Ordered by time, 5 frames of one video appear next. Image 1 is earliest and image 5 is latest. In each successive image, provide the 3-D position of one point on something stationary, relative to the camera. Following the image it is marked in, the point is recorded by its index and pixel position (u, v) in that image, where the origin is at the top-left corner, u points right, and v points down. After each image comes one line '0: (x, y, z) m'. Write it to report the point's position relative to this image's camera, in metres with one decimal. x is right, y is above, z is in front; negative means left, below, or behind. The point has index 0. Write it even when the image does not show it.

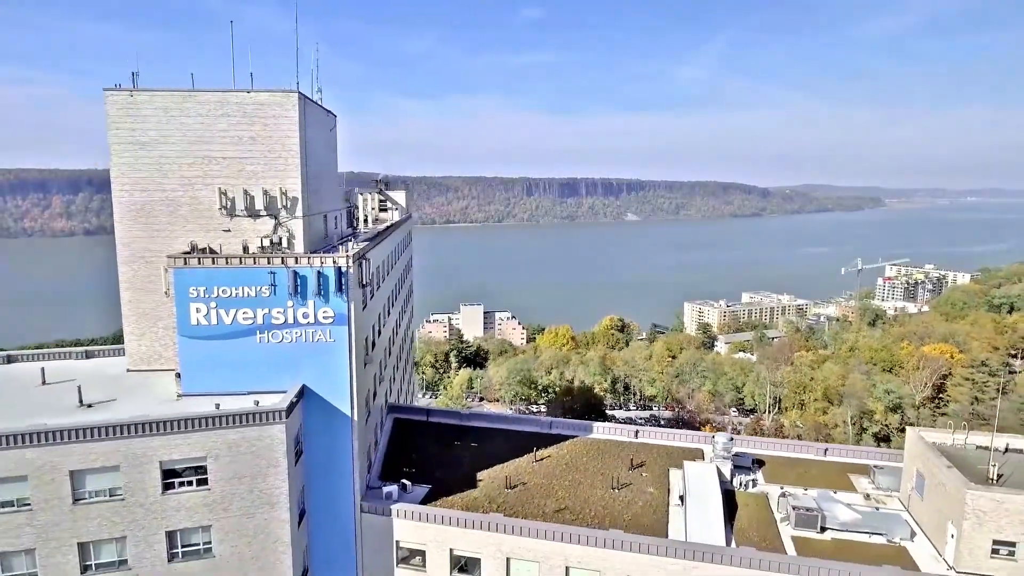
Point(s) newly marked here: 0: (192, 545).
0: (-8.2, -6.6, +19.4) m
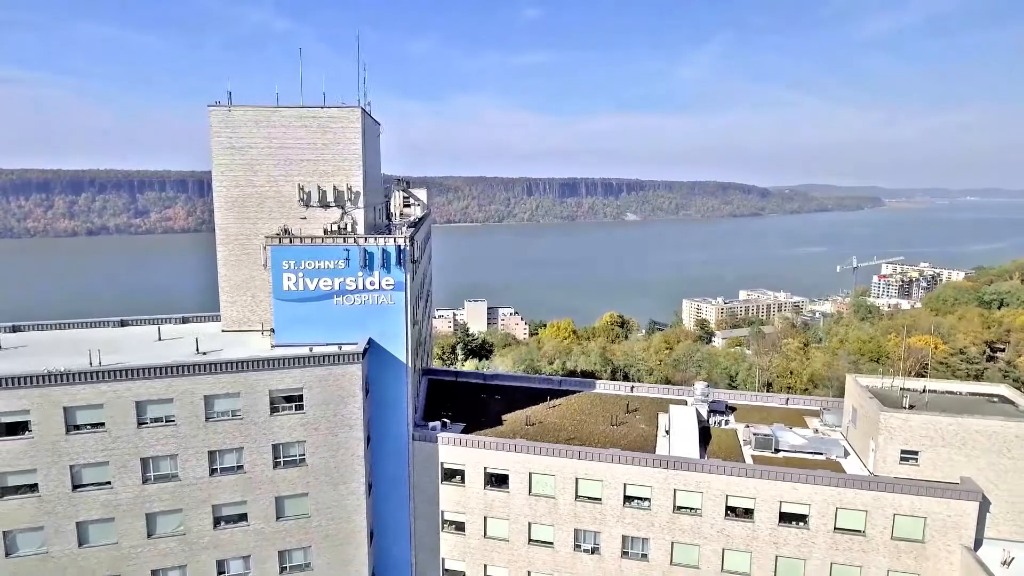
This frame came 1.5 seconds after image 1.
0: (-7.4, -5.6, +25.4) m
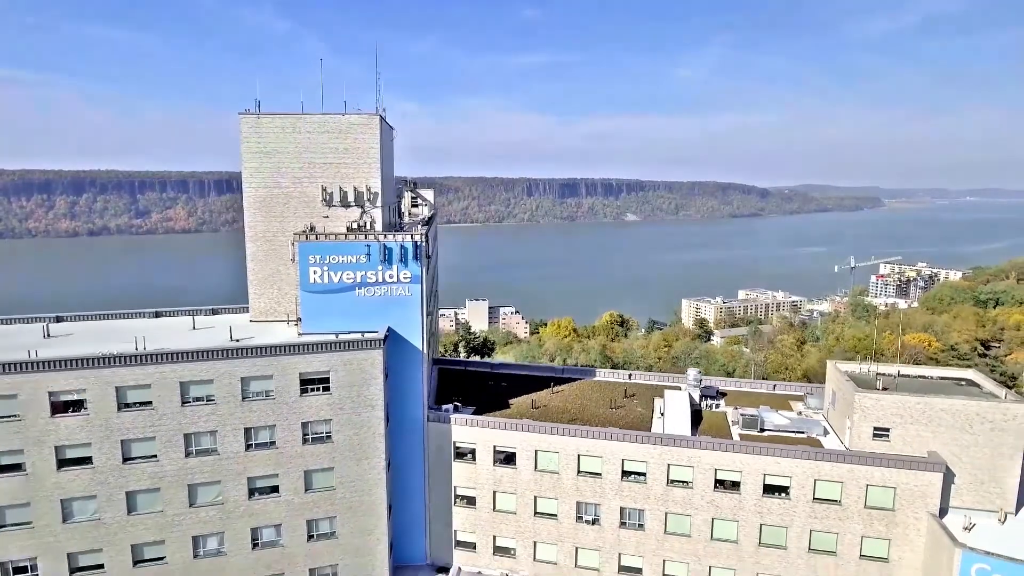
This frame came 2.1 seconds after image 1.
0: (-7.1, -5.4, +27.9) m
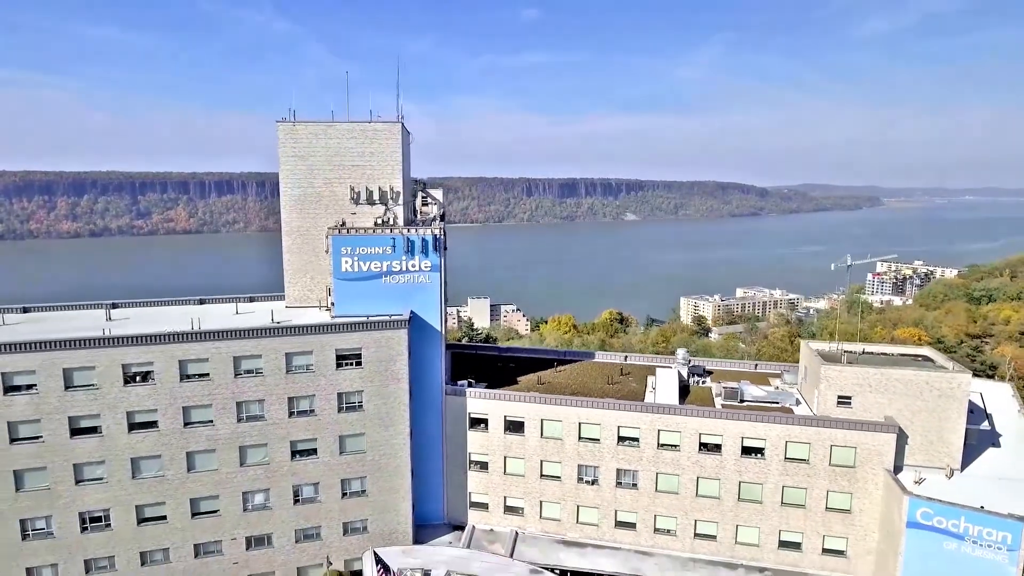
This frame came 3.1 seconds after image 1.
0: (-6.7, -4.8, +31.8) m
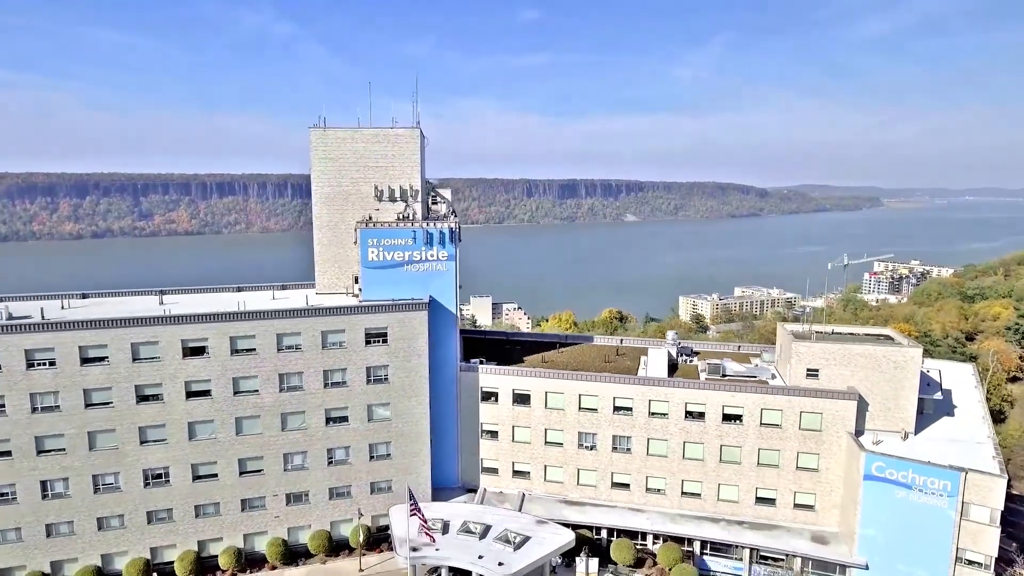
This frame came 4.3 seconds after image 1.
0: (-6.4, -4.2, +36.0) m
